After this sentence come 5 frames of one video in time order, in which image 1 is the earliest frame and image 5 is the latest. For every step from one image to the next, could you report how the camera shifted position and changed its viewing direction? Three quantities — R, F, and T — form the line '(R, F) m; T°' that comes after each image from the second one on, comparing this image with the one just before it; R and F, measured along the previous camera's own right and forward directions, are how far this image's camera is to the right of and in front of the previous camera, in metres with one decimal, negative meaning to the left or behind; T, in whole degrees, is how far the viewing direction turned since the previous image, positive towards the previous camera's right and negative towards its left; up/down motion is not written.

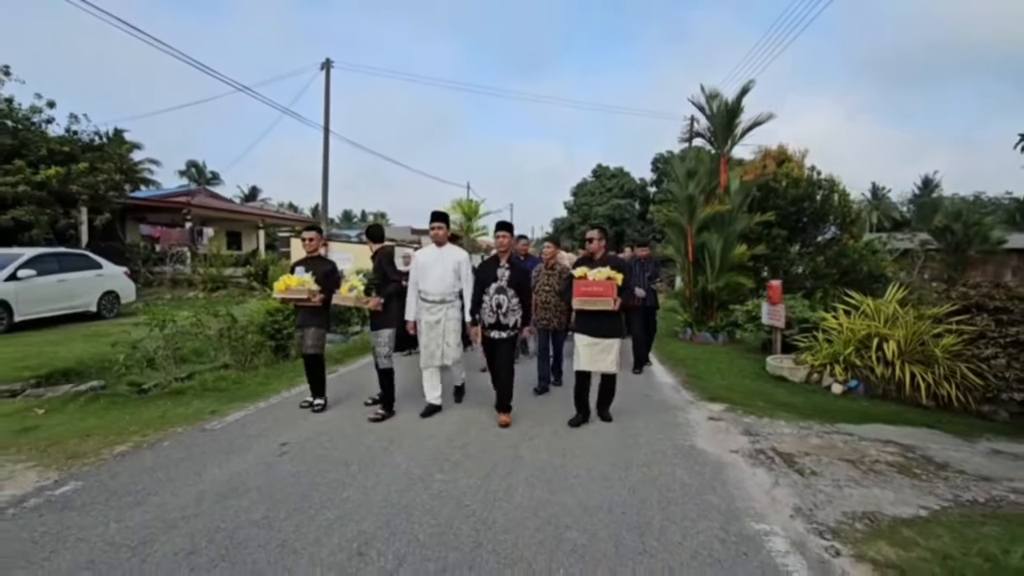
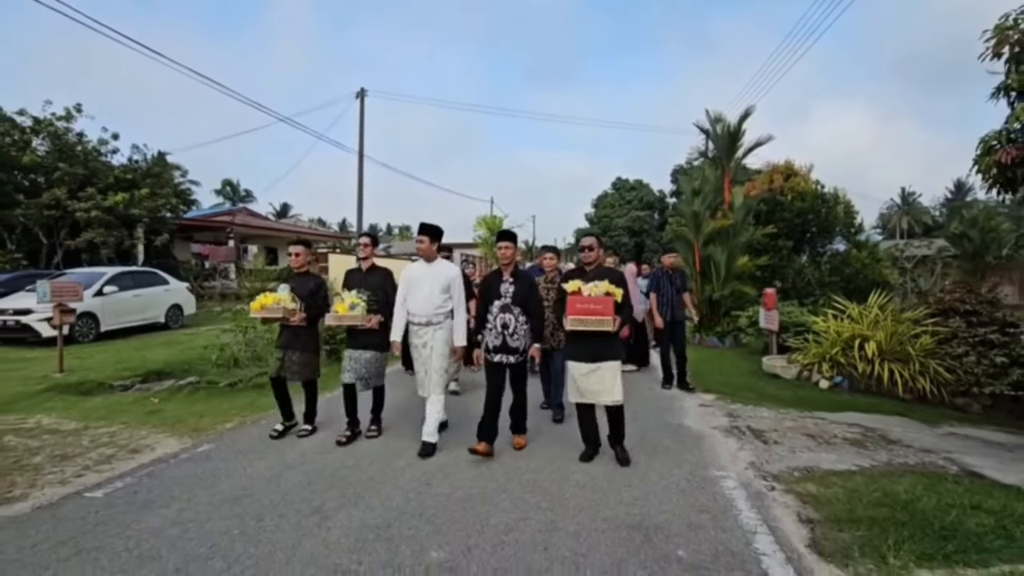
(0.0, -1.3) m; -3°
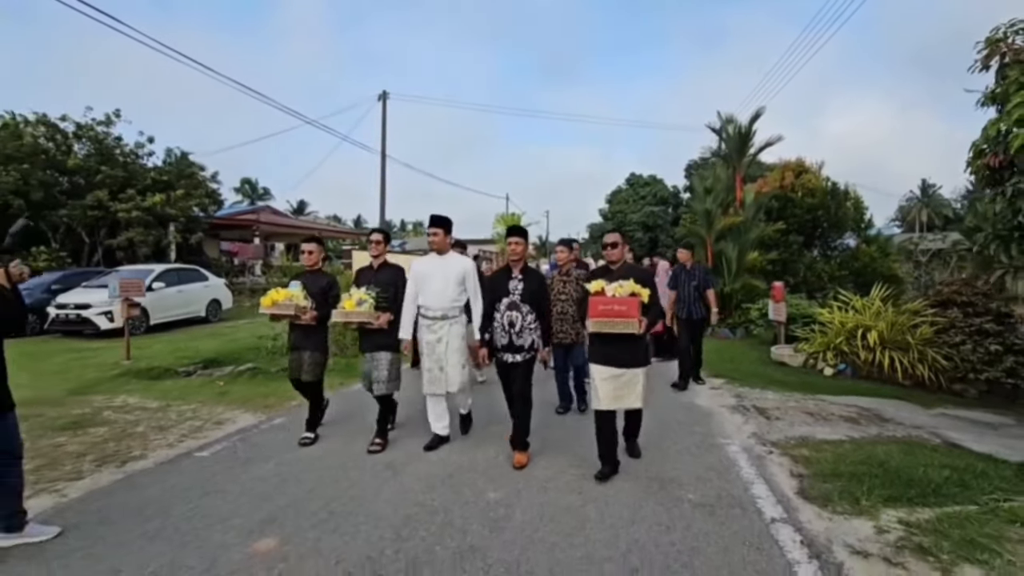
(-0.2, -0.8) m; -1°
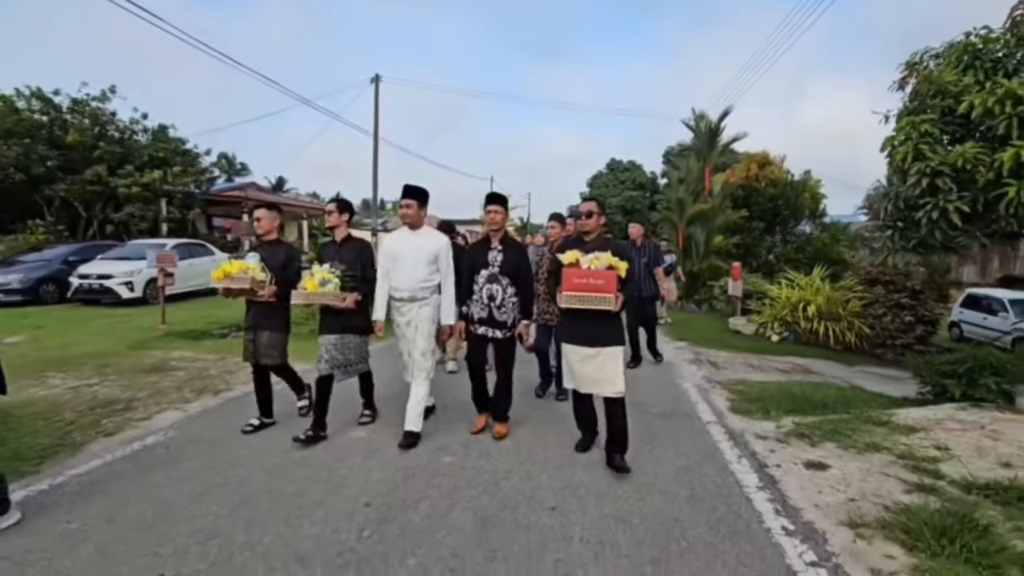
(-0.4, -1.6) m; +2°
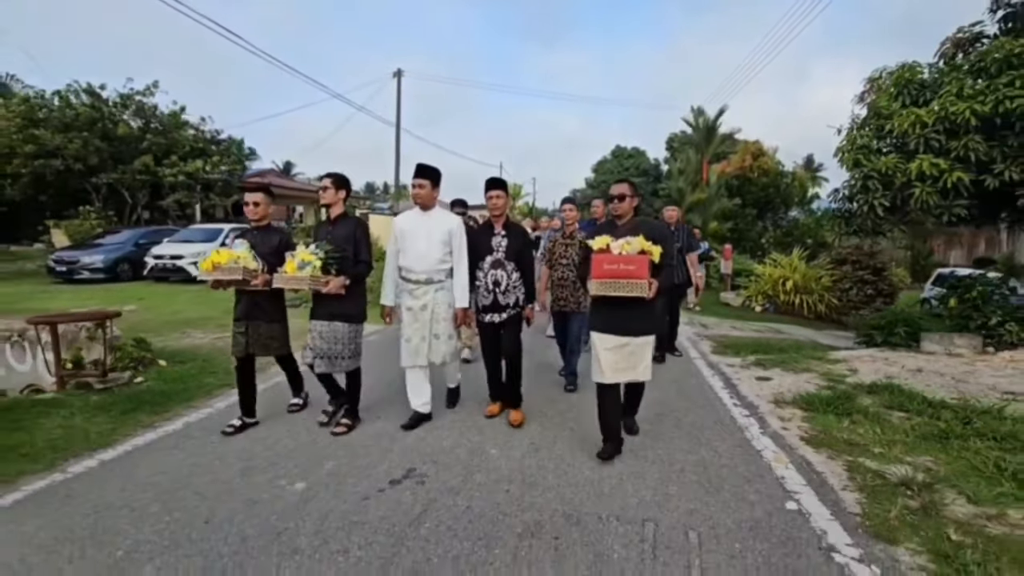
(-0.6, -2.2) m; 0°
